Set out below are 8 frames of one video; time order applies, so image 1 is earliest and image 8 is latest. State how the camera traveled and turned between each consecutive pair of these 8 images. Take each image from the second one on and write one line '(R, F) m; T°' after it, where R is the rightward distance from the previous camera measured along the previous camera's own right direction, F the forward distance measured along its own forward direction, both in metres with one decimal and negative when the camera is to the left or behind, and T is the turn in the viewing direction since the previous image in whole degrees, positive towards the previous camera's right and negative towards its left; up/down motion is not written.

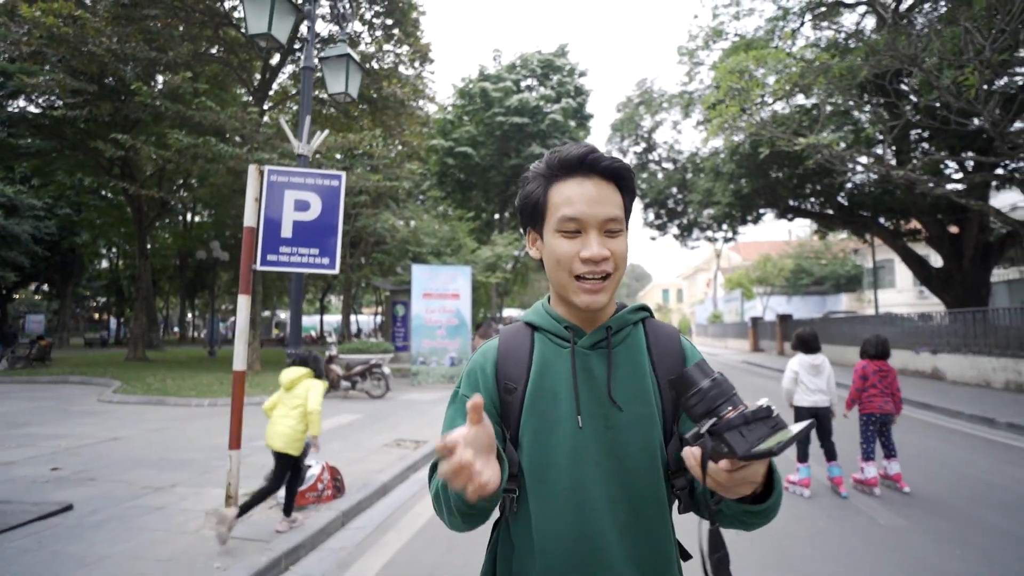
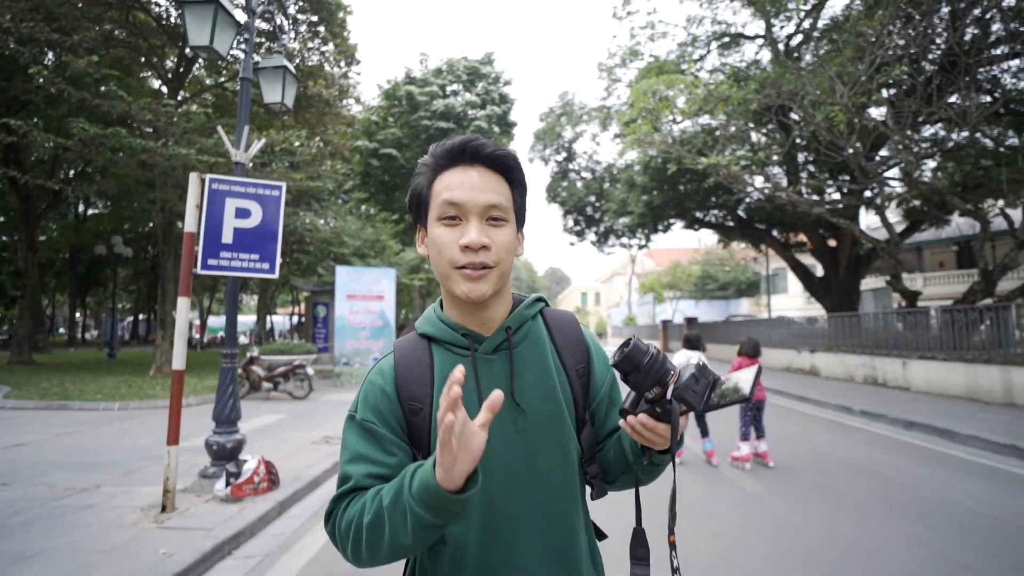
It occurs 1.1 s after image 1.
(-0.1, -0.4) m; +7°
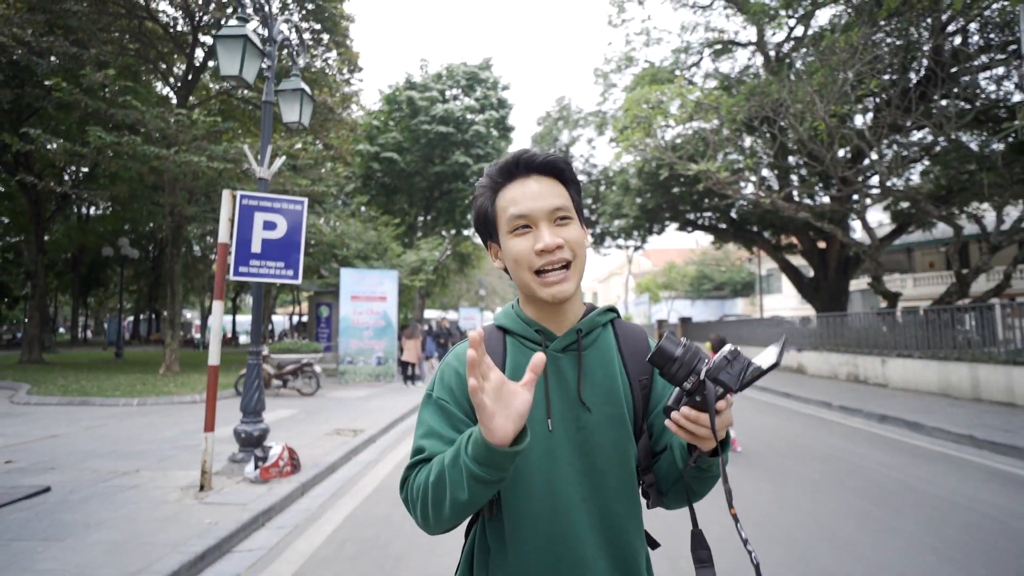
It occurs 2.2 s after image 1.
(0.0, -0.6) m; 0°
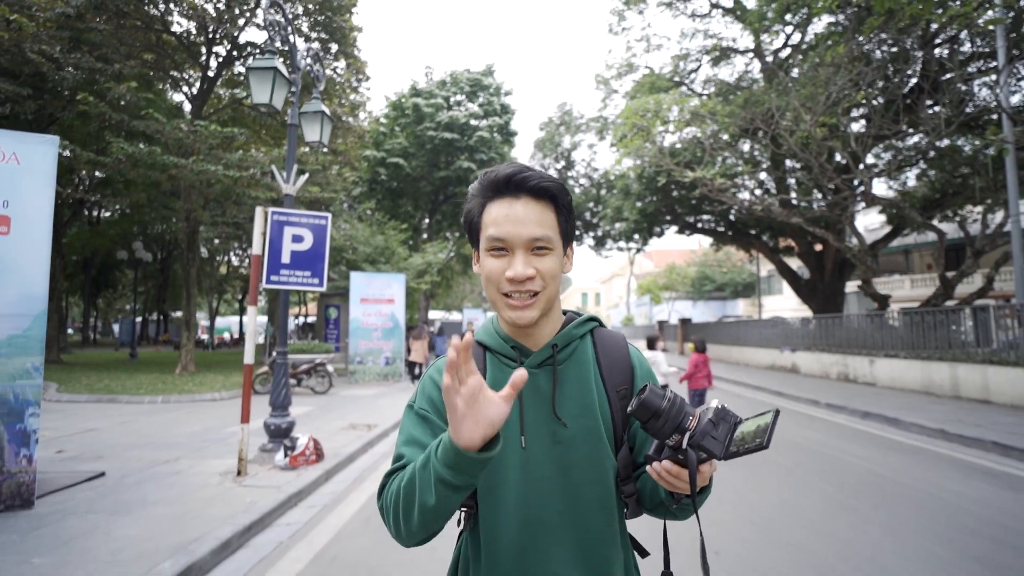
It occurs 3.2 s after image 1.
(0.0, -0.6) m; 0°
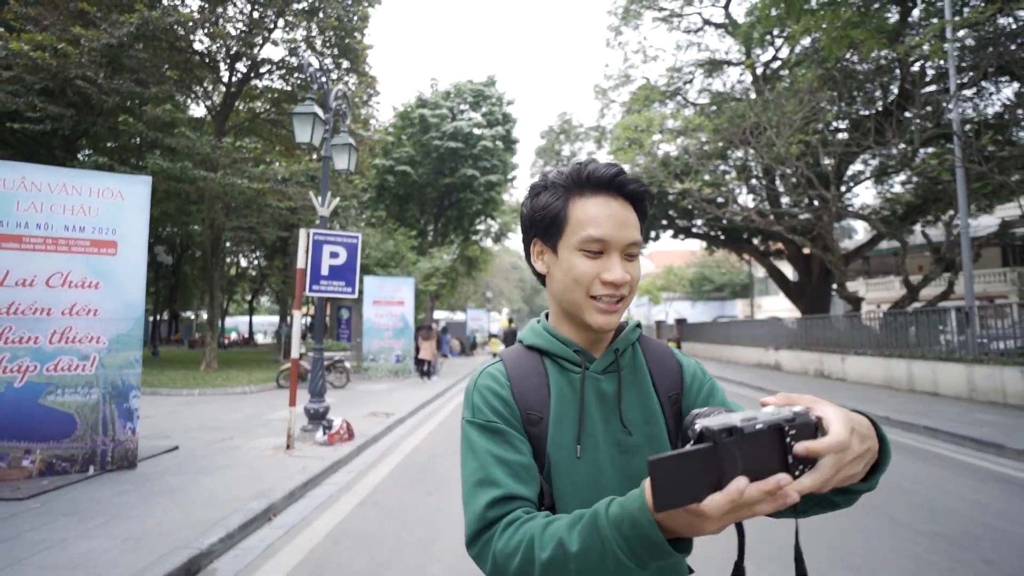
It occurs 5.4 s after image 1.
(0.0, -1.2) m; 0°
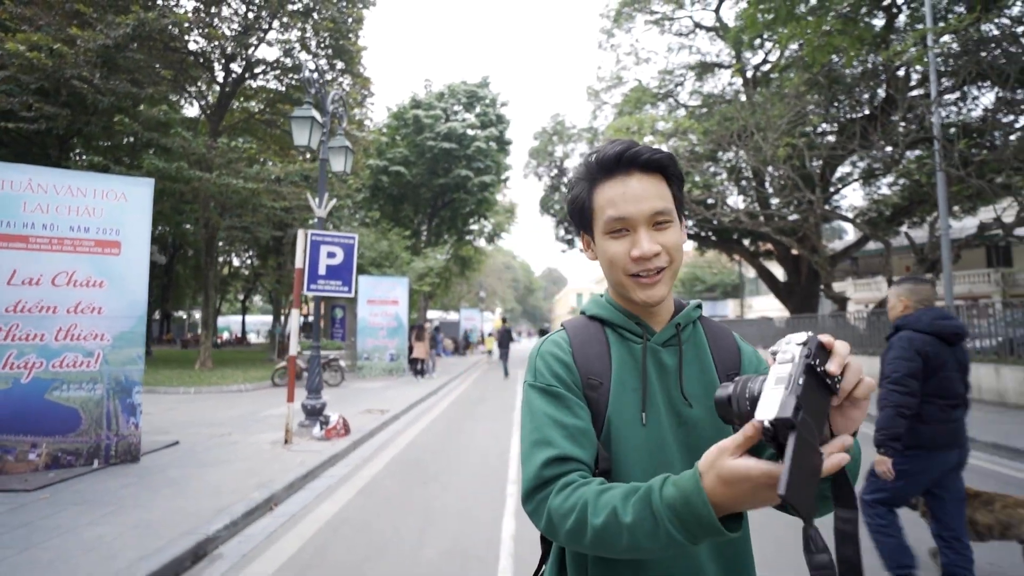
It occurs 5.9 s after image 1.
(0.0, -0.2) m; +1°
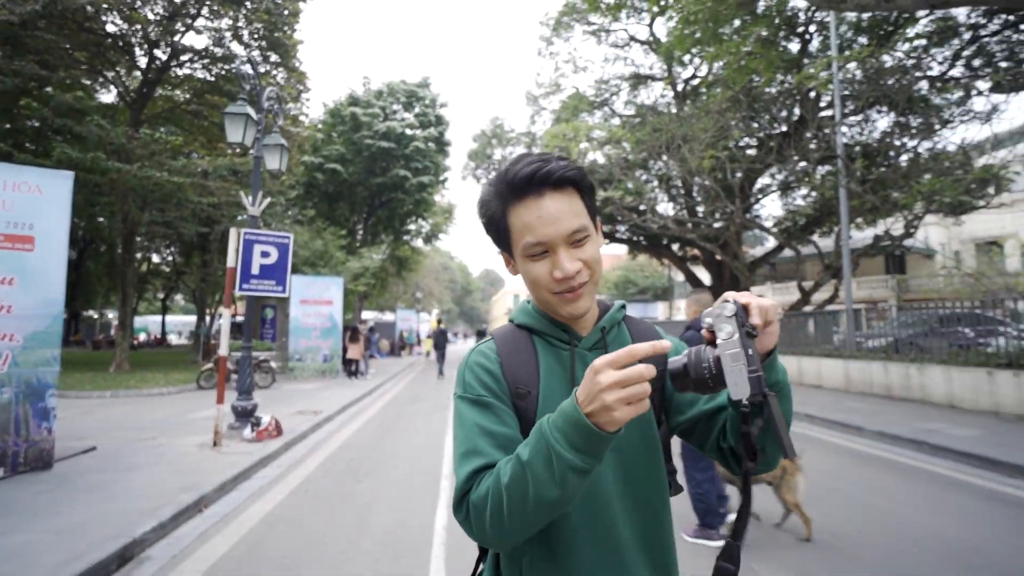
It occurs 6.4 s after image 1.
(0.0, -0.1) m; +5°
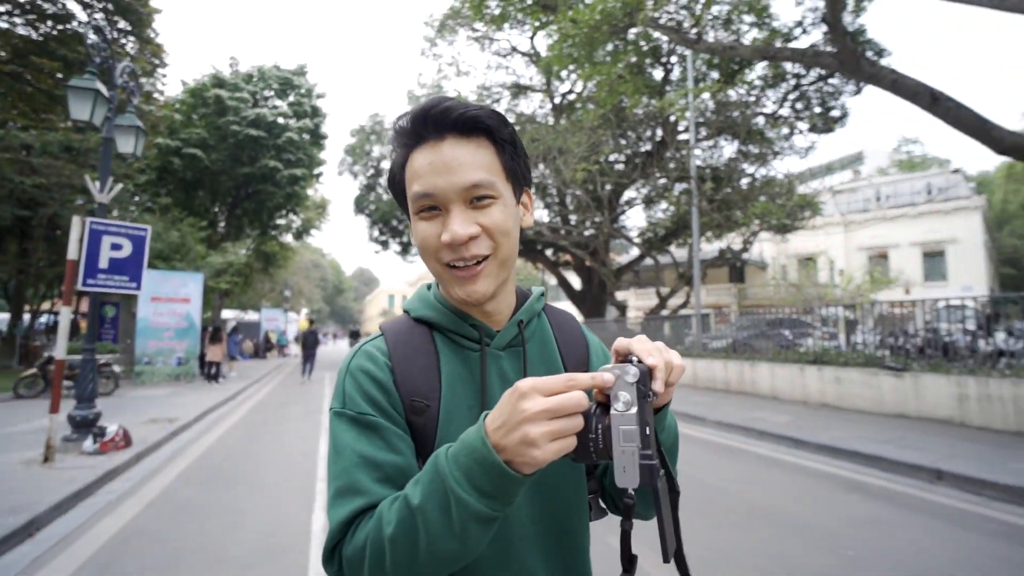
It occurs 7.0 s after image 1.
(-0.1, +0.1) m; +11°
